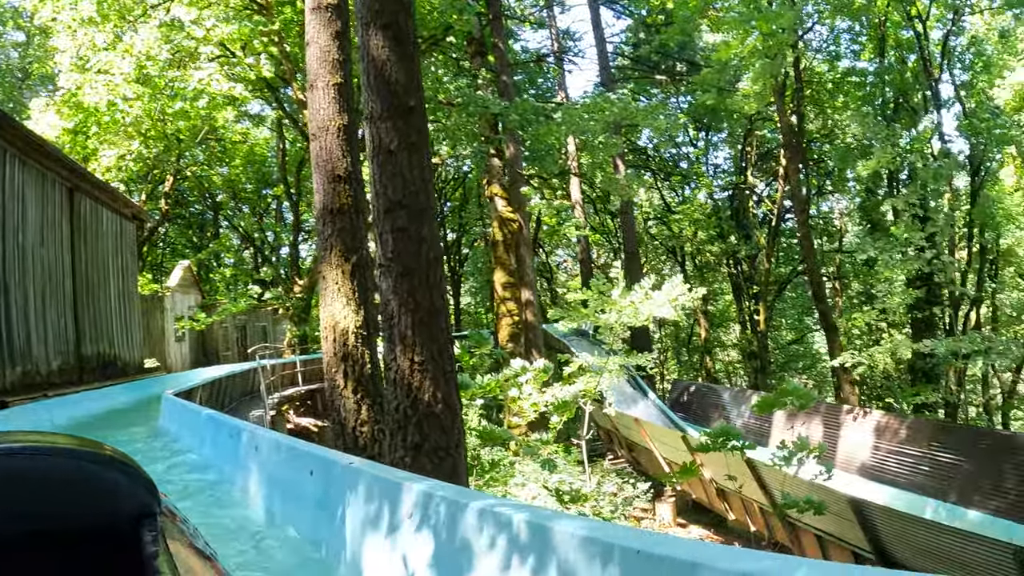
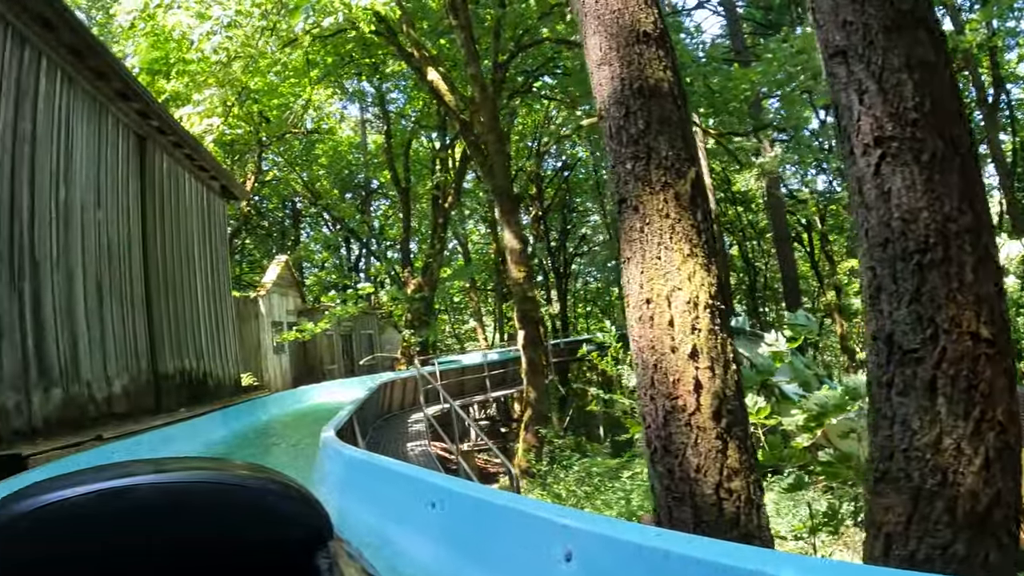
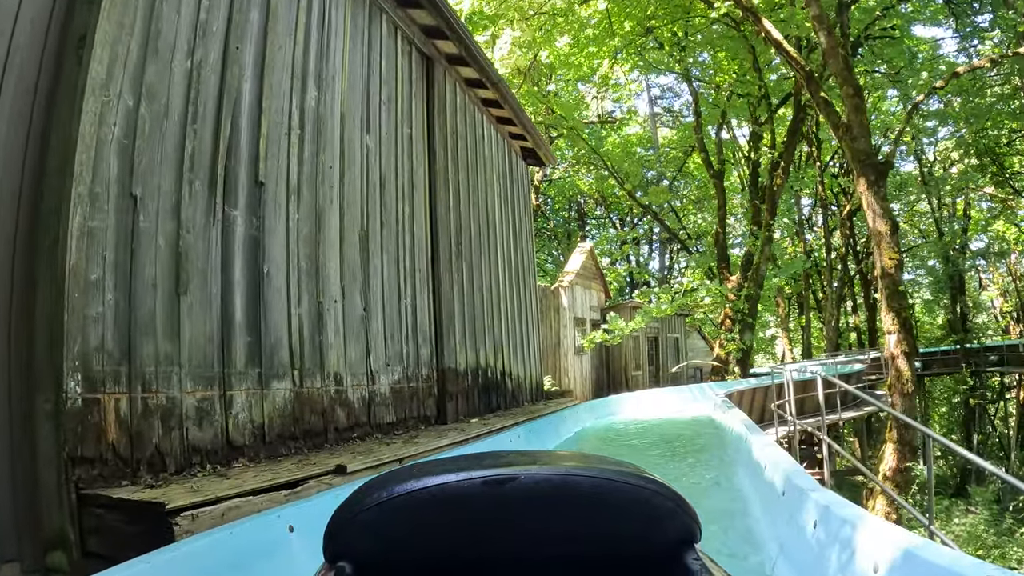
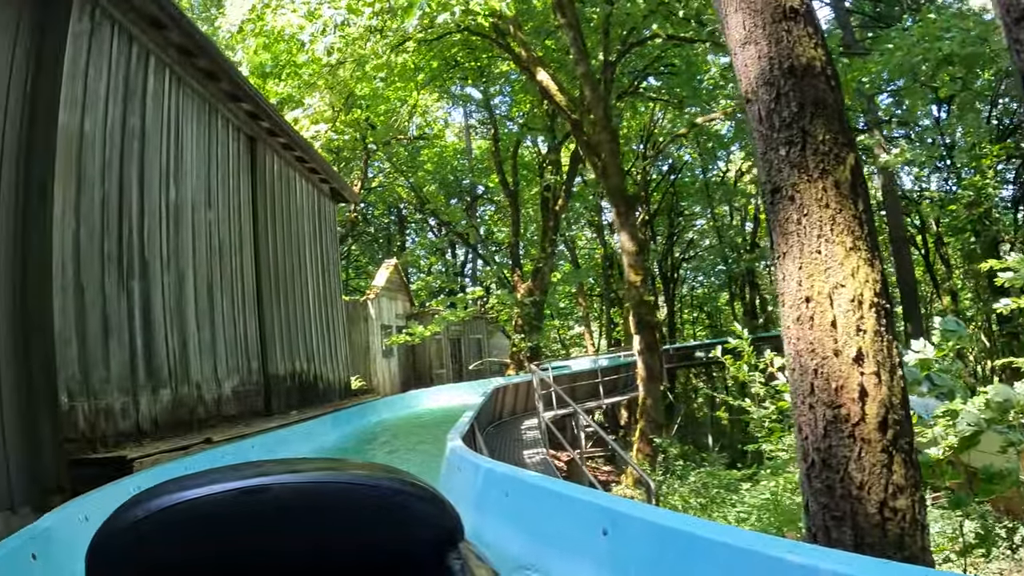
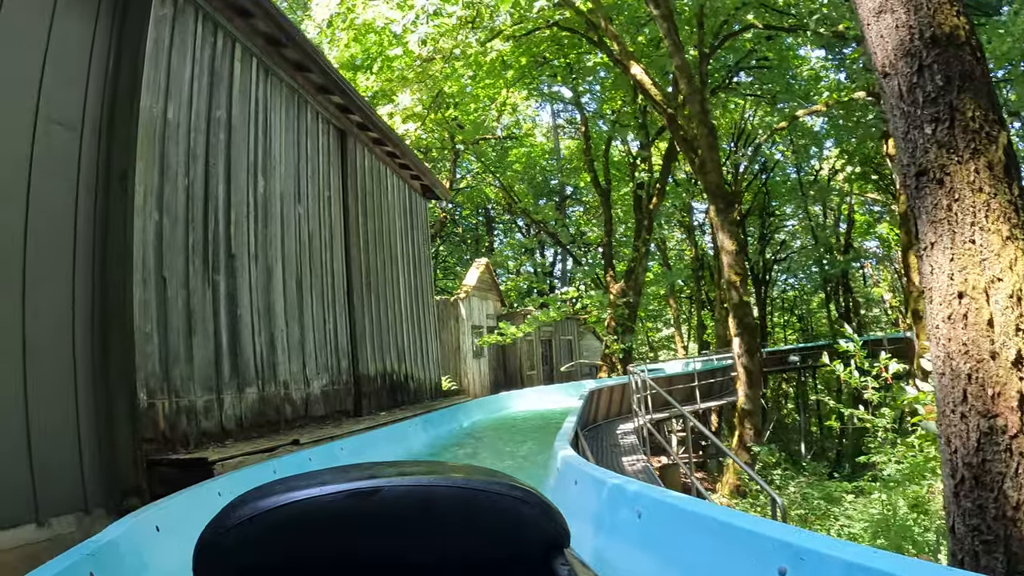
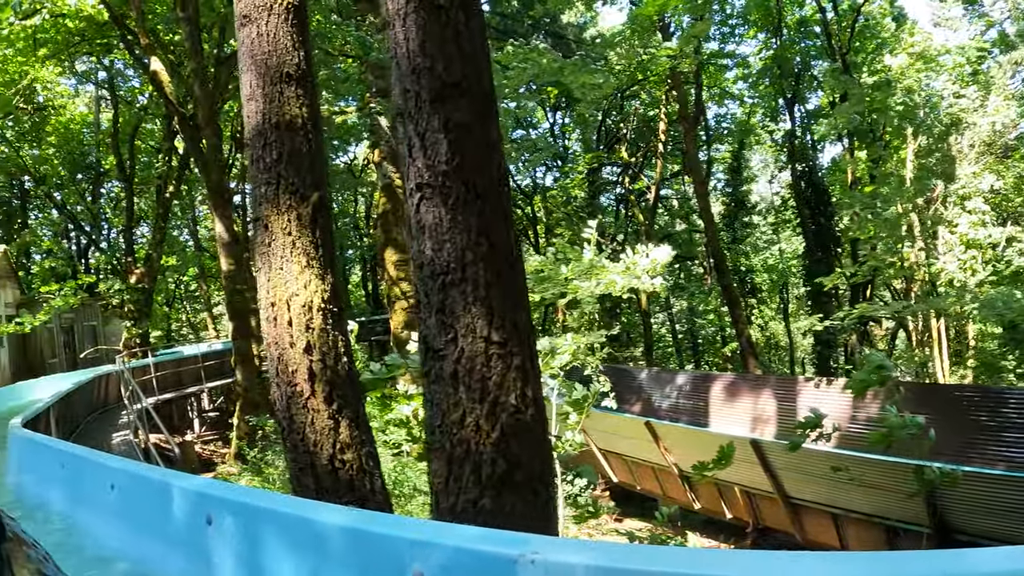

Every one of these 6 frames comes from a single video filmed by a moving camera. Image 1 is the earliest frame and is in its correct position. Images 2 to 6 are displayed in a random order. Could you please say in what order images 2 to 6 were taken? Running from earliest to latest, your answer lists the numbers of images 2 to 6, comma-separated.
6, 2, 4, 5, 3
